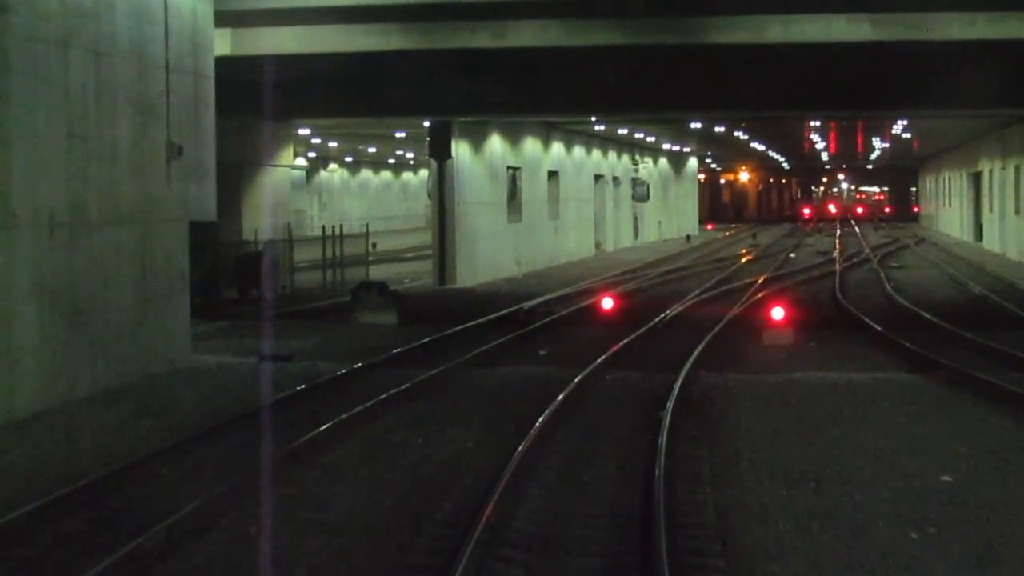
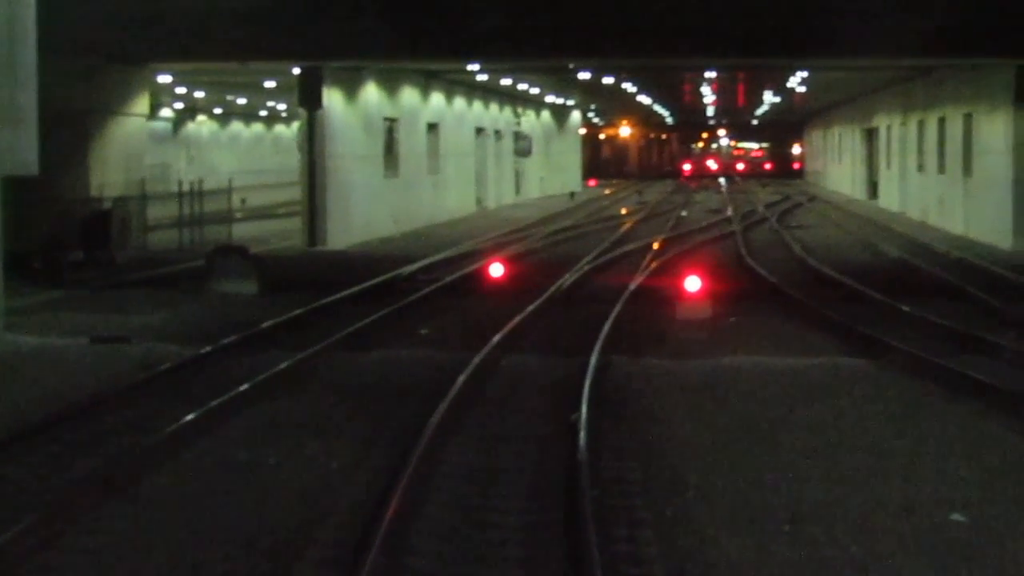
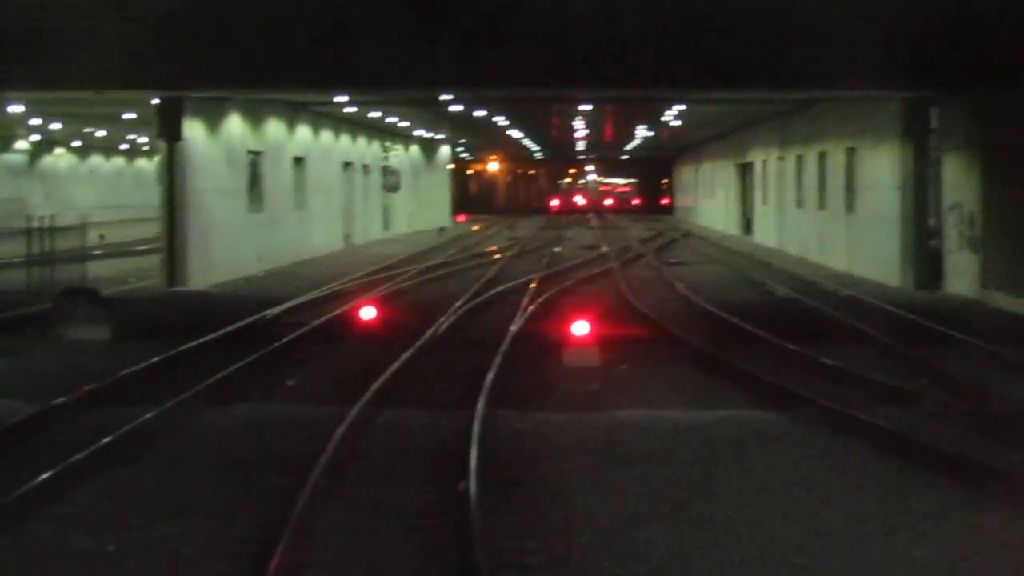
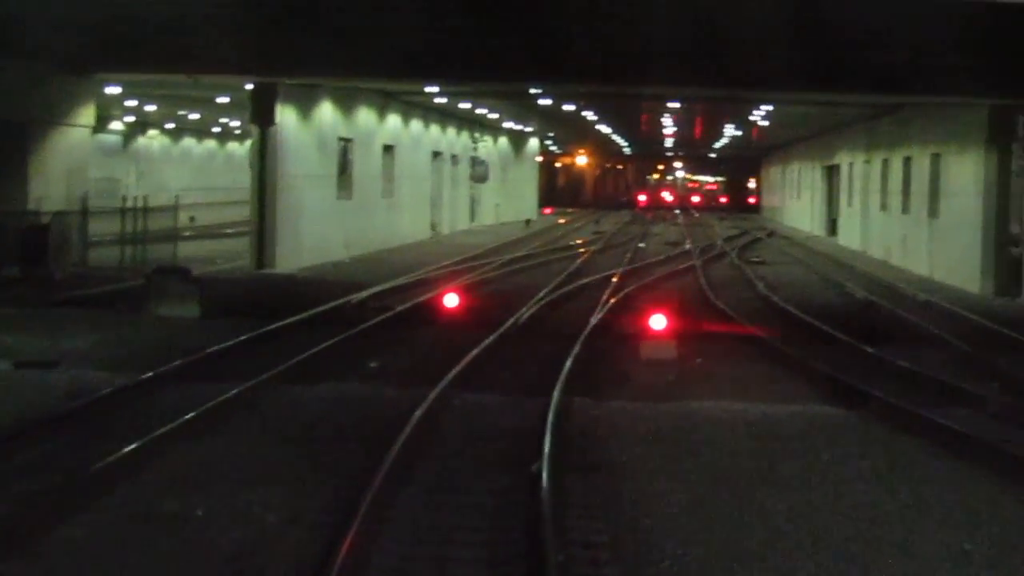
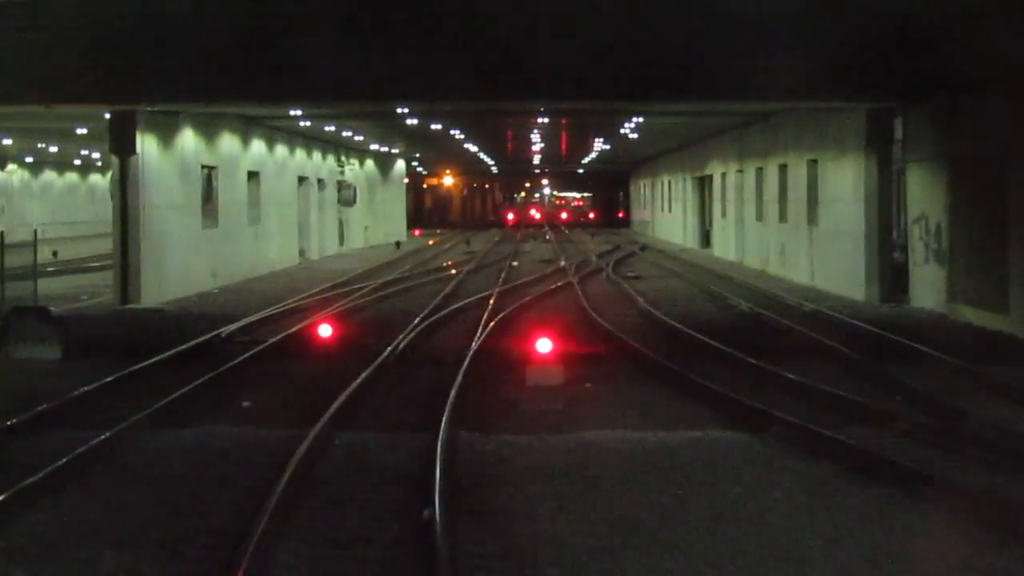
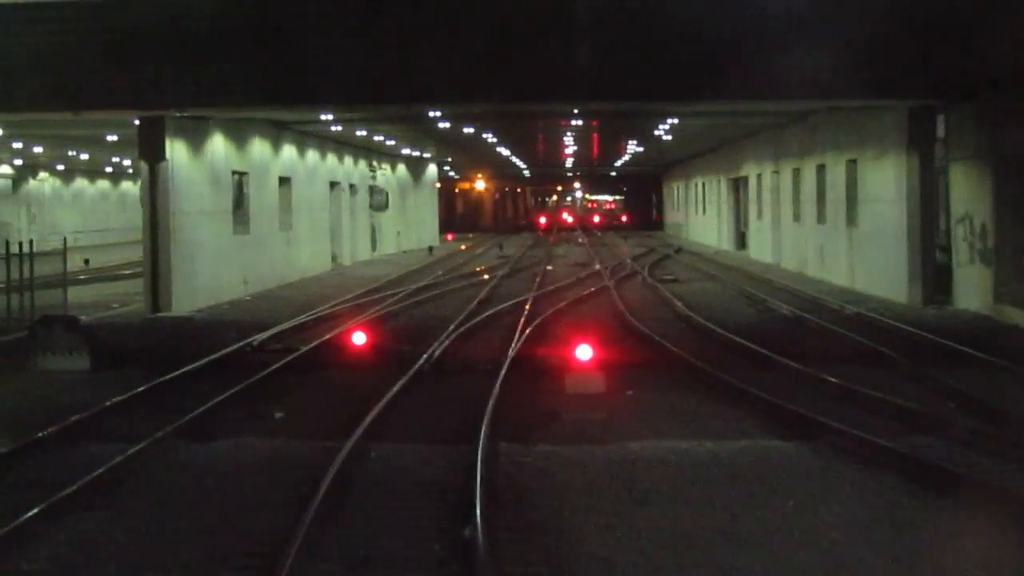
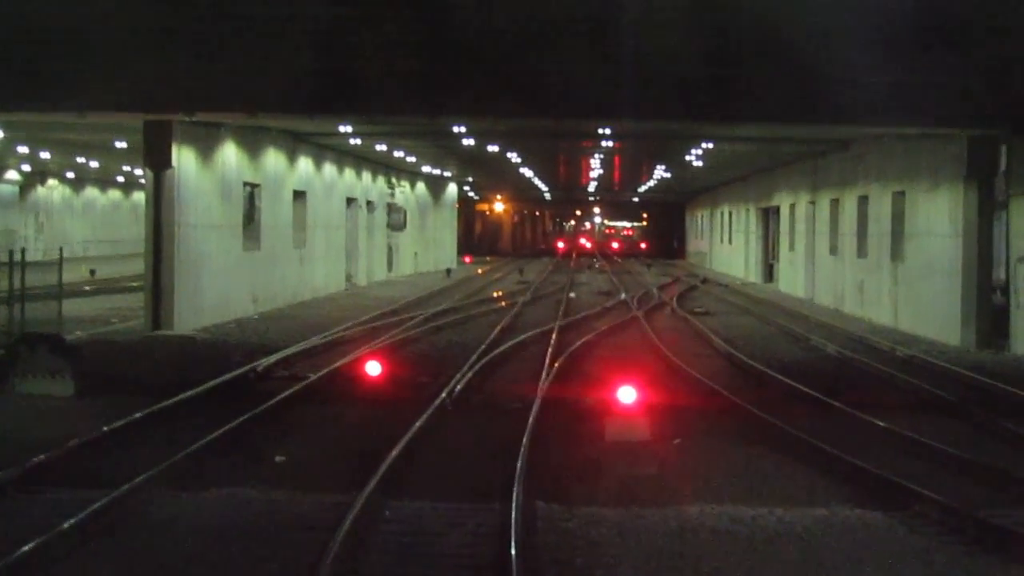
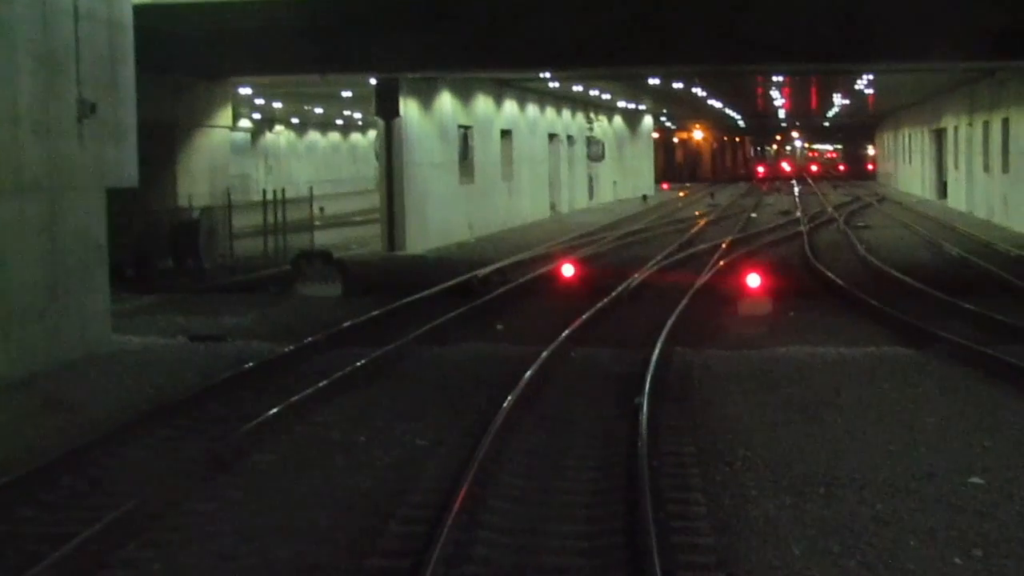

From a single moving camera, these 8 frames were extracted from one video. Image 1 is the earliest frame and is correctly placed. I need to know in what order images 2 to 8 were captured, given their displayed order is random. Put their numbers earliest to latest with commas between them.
8, 2, 4, 3, 5, 6, 7
